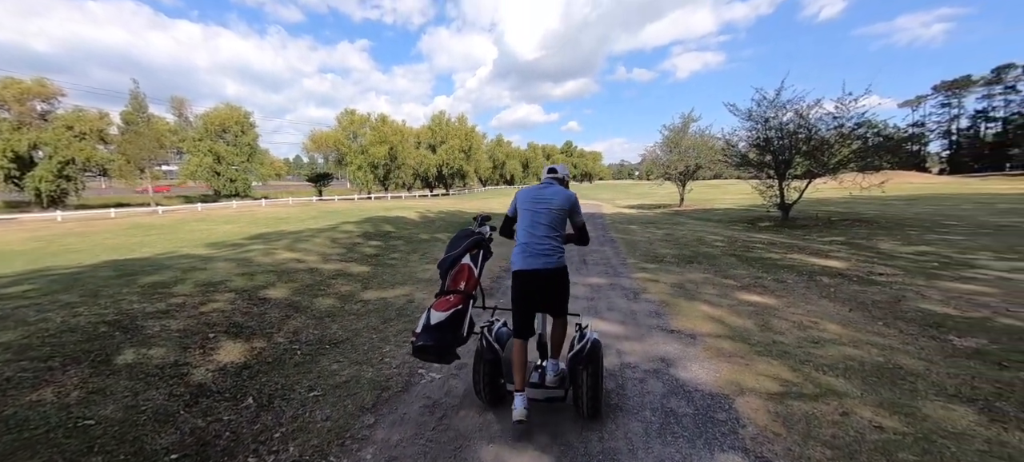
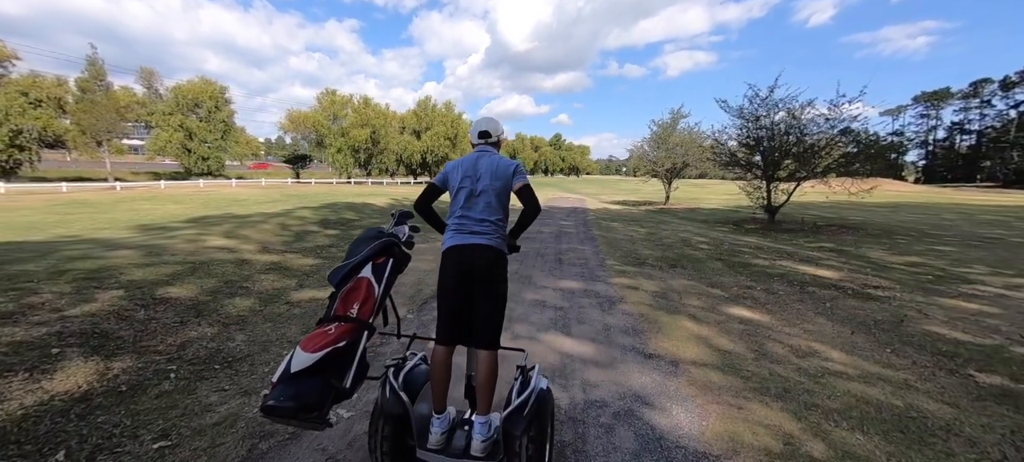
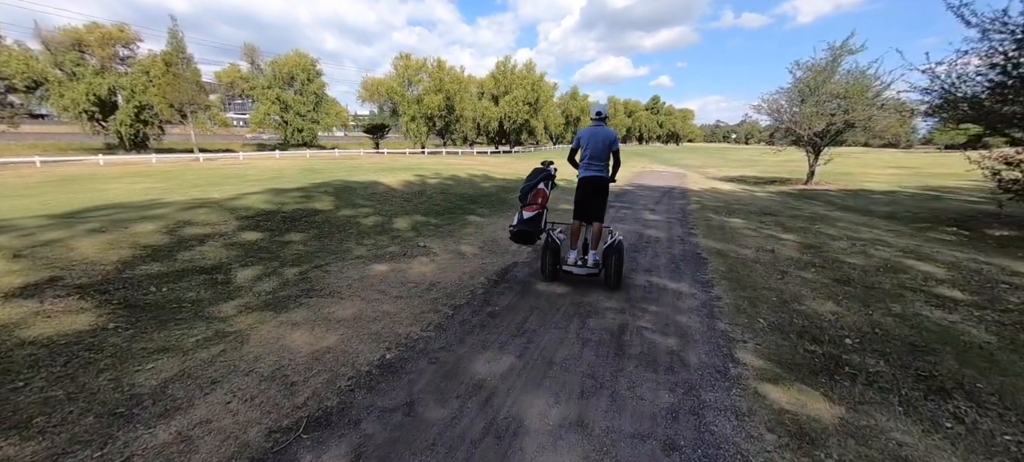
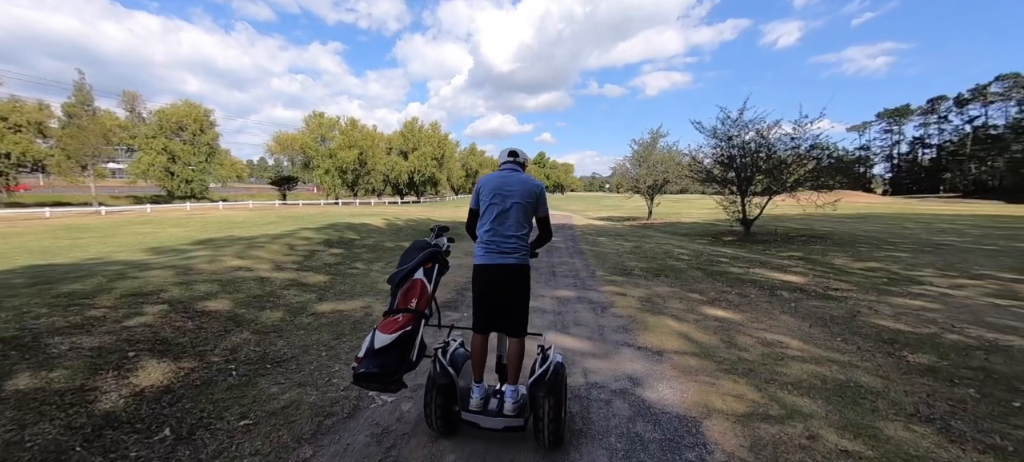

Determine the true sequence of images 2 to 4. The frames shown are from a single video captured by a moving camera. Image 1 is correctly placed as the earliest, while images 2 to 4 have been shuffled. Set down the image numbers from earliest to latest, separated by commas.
4, 2, 3
